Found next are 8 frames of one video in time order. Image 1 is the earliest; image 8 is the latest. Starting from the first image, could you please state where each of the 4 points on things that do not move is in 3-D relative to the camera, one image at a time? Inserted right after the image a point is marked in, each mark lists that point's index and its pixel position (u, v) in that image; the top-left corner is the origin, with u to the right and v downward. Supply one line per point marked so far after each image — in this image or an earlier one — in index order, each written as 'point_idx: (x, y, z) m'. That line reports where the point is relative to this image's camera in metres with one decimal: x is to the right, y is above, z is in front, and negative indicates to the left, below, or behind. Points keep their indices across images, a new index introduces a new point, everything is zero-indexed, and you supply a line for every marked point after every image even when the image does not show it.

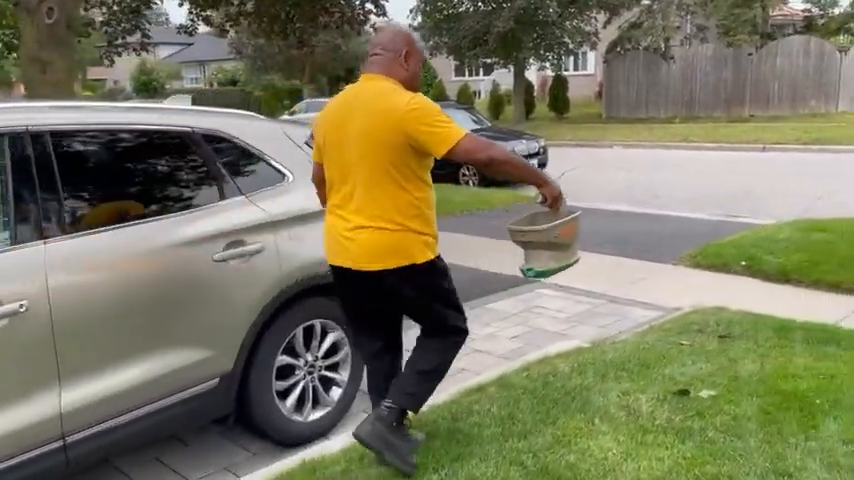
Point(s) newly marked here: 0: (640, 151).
0: (+5.7, +2.4, +18.9) m
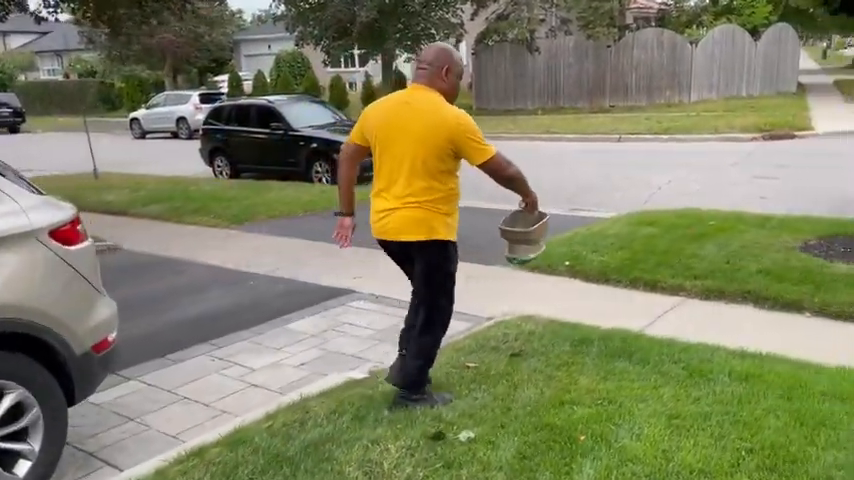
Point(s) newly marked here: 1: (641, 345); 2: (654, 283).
0: (+2.1, +2.6, +18.9) m
1: (+1.4, -0.6, +4.4) m
2: (+2.0, -0.4, +6.3) m
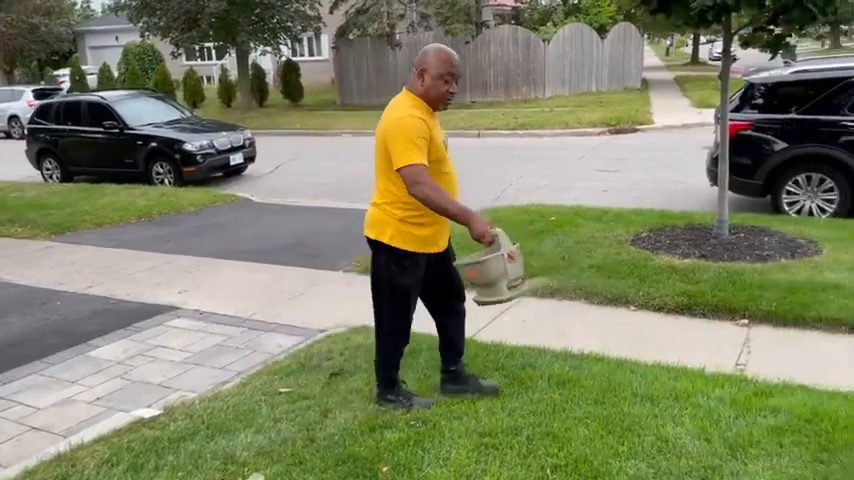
0: (-1.7, +2.6, +18.6) m
1: (+0.3, -0.7, +4.3) m
2: (+0.6, -0.4, +6.2) m
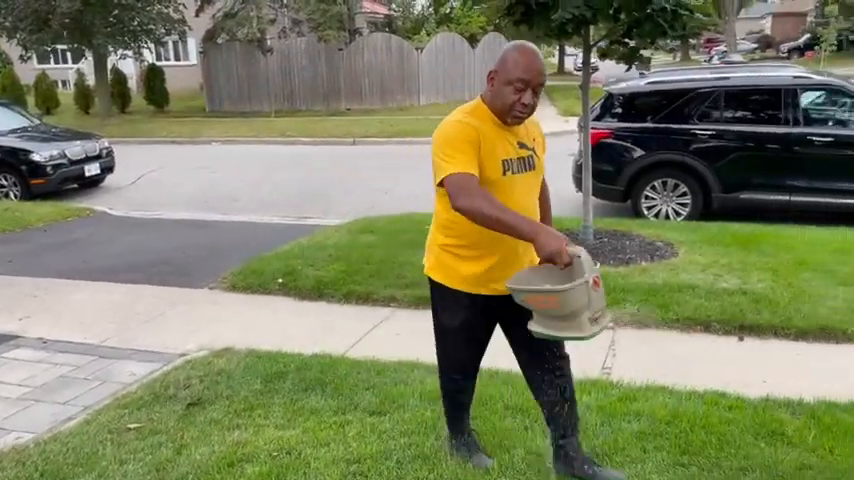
0: (-4.9, +2.3, +17.9) m
1: (-0.5, -0.8, +4.1) m
2: (-0.5, -0.5, +6.1) m
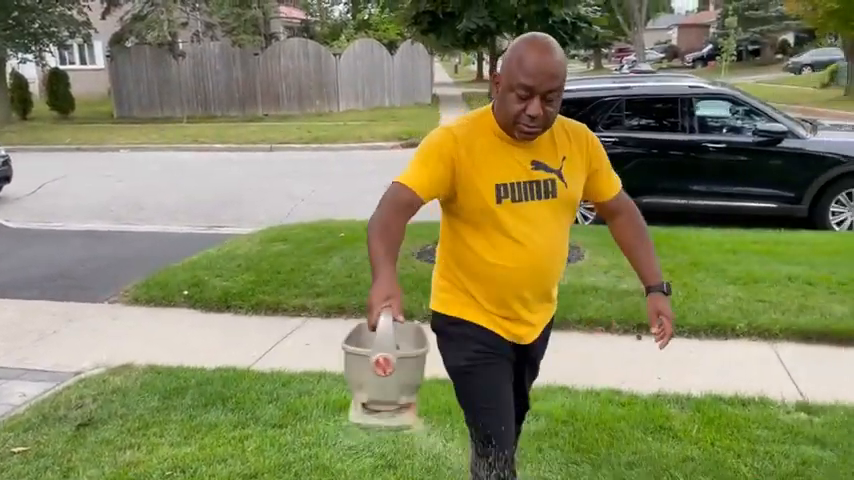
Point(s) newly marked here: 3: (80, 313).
0: (-6.9, +2.1, +17.4) m
1: (-1.0, -0.8, +4.1) m
2: (-1.3, -0.6, +6.0) m
3: (-2.9, -0.6, +5.9) m
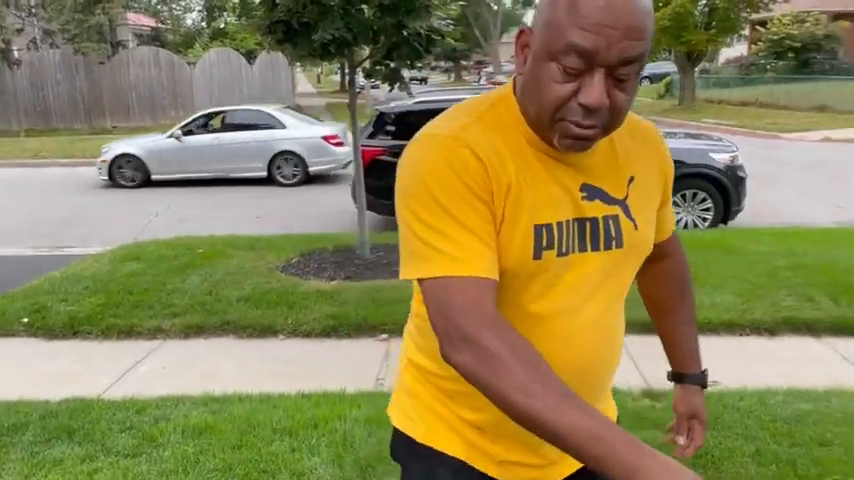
0: (-10.0, +1.5, +15.8) m
1: (-1.8, -0.9, +3.8) m
2: (-2.4, -0.7, +5.7) m
3: (-3.9, -0.8, +5.3) m
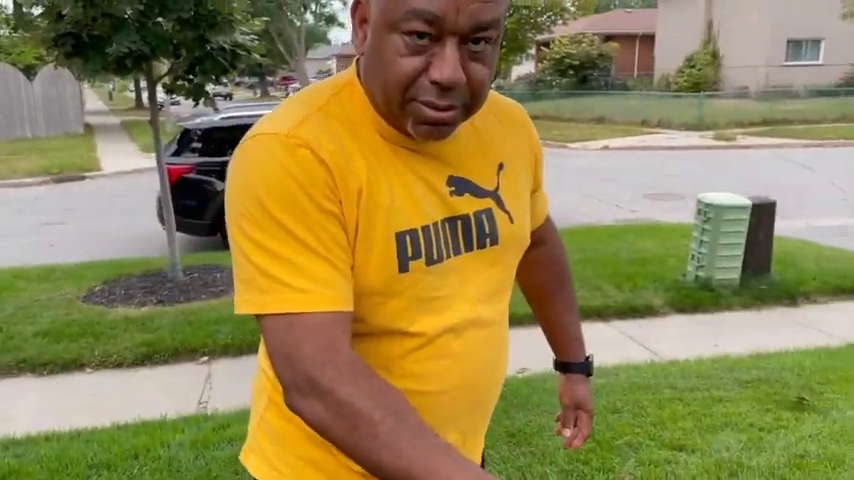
0: (-13.8, +0.5, +12.9) m
1: (-2.6, -1.1, +3.3) m
2: (-3.7, -1.0, +5.0) m
3: (-5.1, -1.2, +4.2) m
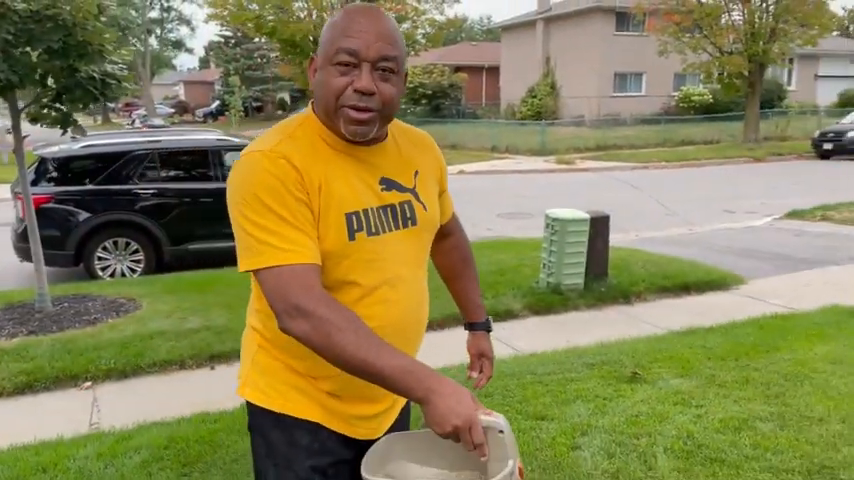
0: (-16.0, -0.4, +10.5) m
1: (-3.1, -1.2, +3.2) m
2: (-4.4, -1.2, +4.6) m
3: (-5.7, -1.4, +3.6) m
